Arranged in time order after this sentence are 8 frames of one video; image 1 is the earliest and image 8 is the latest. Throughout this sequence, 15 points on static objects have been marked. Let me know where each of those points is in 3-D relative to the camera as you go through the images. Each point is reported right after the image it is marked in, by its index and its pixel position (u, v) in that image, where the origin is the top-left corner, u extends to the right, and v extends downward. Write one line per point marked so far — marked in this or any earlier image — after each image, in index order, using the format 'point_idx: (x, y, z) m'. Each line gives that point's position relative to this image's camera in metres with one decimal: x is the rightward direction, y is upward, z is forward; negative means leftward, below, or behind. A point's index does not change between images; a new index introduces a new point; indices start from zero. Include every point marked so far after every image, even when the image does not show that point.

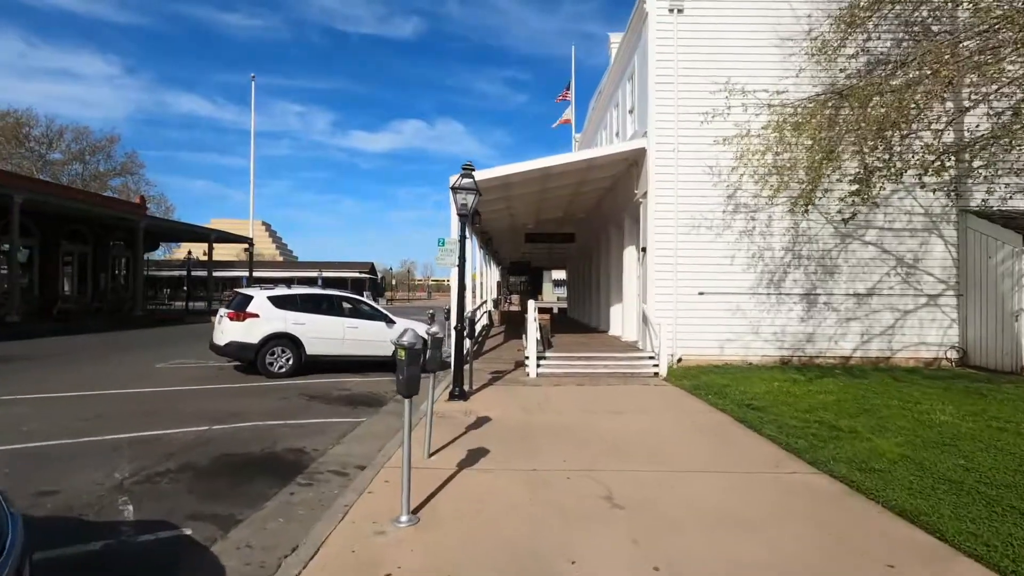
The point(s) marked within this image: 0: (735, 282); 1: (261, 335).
0: (+5.7, +0.2, +13.6) m
1: (-5.5, -1.0, +11.5) m
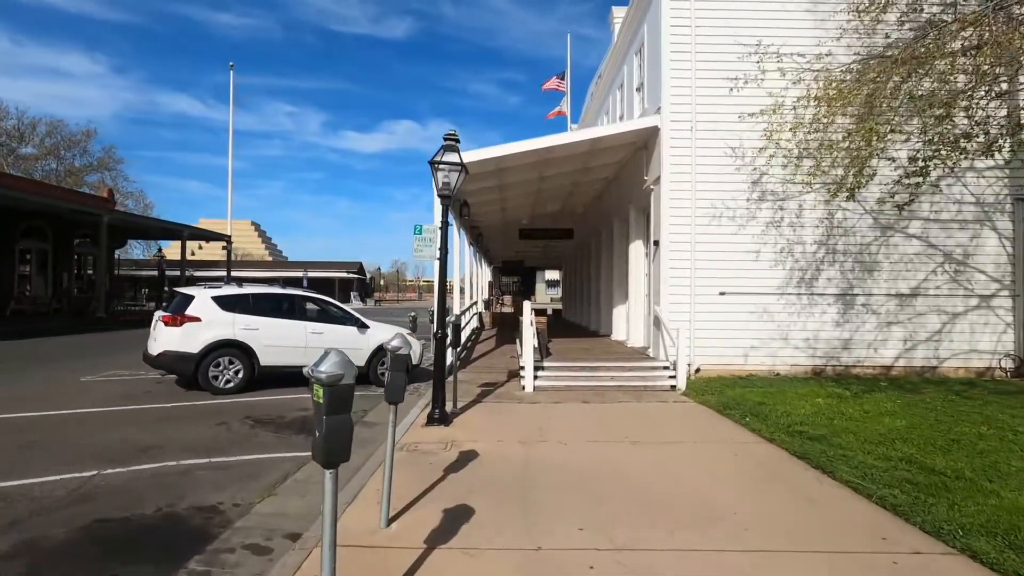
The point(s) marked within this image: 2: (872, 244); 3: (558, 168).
0: (+5.5, +0.2, +11.9) m
1: (-5.6, -1.0, +9.6) m
2: (+8.0, +1.0, +11.9) m
3: (+1.3, +3.4, +14.9) m
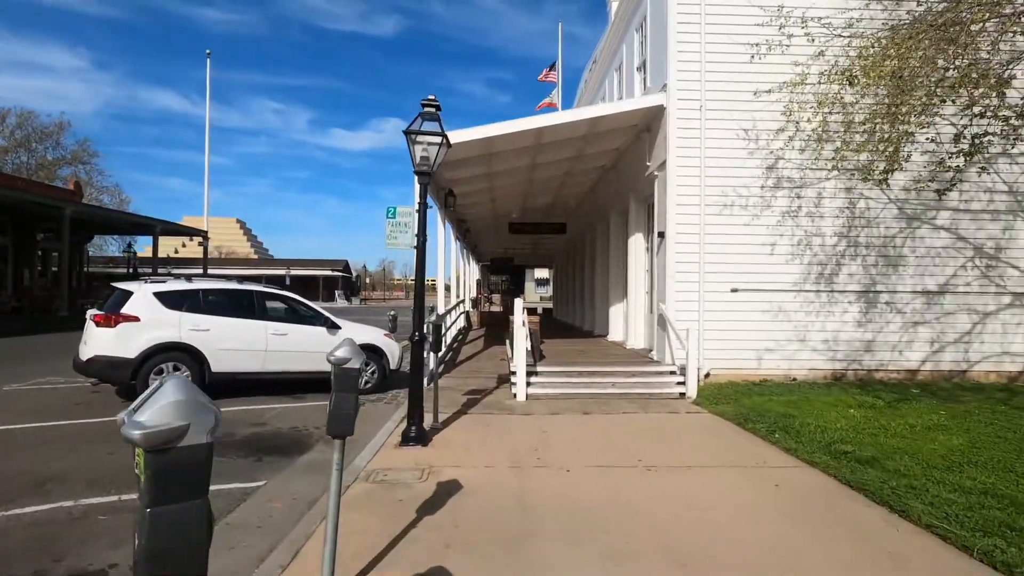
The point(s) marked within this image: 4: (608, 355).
0: (+5.3, +0.2, +10.8) m
1: (-5.7, -0.9, +8.2) m
2: (+7.8, +1.0, +10.8) m
3: (+1.0, +3.4, +13.7) m
4: (+2.2, -1.5, +12.1) m
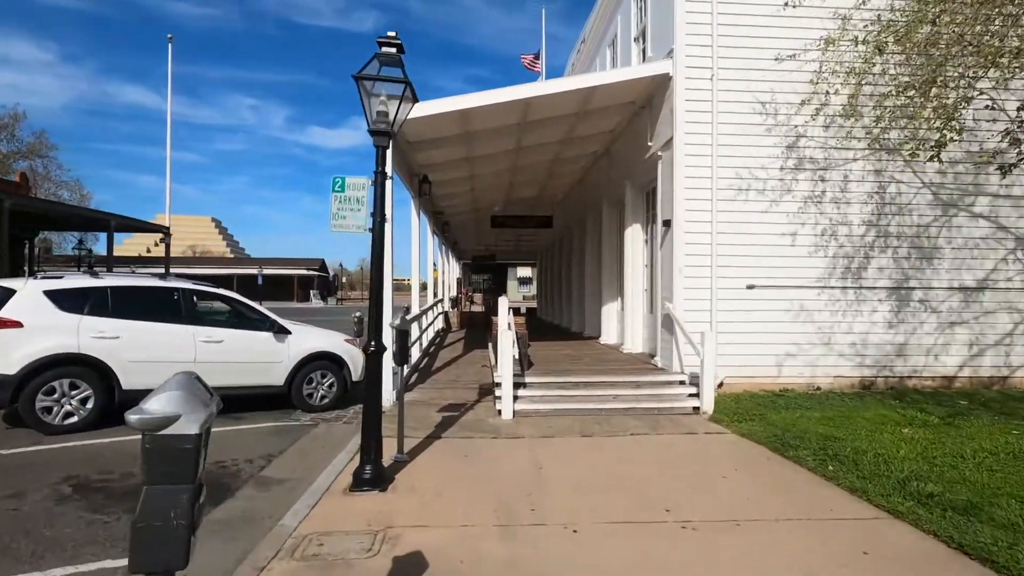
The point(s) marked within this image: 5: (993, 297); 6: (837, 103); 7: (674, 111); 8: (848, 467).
0: (+5.1, +0.3, +9.4) m
1: (-5.9, -0.9, +6.5) m
2: (+7.5, +1.1, +9.6) m
3: (+0.6, +3.5, +12.2) m
4: (+1.9, -1.5, +10.7) m
5: (+8.7, -0.2, +9.6) m
6: (+5.8, +3.3, +9.5) m
7: (+2.9, +3.1, +9.3) m
8: (+3.5, -1.8, +5.5) m
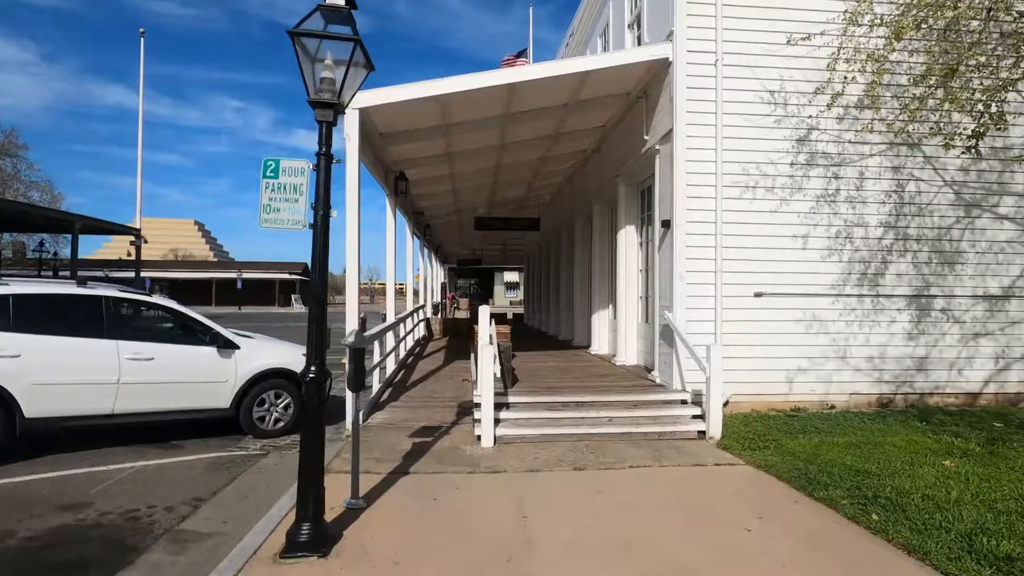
0: (+4.8, +0.2, +8.5) m
1: (-6.1, -1.0, +5.3) m
2: (+7.3, +1.0, +8.7) m
3: (+0.3, +3.4, +11.2) m
4: (+1.6, -1.6, +9.7) m
5: (+8.4, -0.3, +8.8) m
6: (+5.5, +3.2, +8.6) m
7: (+2.6, +3.0, +8.4) m
8: (+3.3, -1.9, +4.5) m
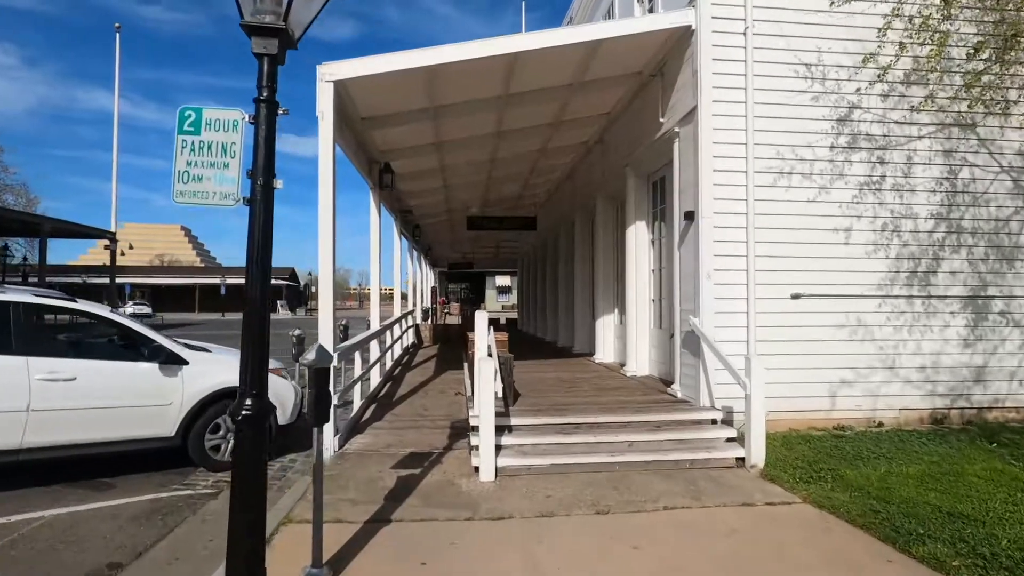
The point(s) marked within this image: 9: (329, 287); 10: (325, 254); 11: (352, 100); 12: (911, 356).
0: (+4.8, +0.2, +7.4) m
1: (-6.1, -1.0, +4.1) m
2: (+7.3, +1.0, +7.7) m
3: (+0.2, +3.3, +10.1) m
4: (+1.6, -1.6, +8.6) m
5: (+8.4, -0.3, +7.8) m
6: (+5.5, +3.2, +7.6) m
7: (+2.6, +3.0, +7.3) m
8: (+3.4, -1.9, +3.4) m
9: (-2.4, 0.0, +6.9) m
10: (-2.4, +0.4, +6.9) m
11: (-2.4, +2.8, +8.0) m
12: (+5.6, -1.0, +7.5) m
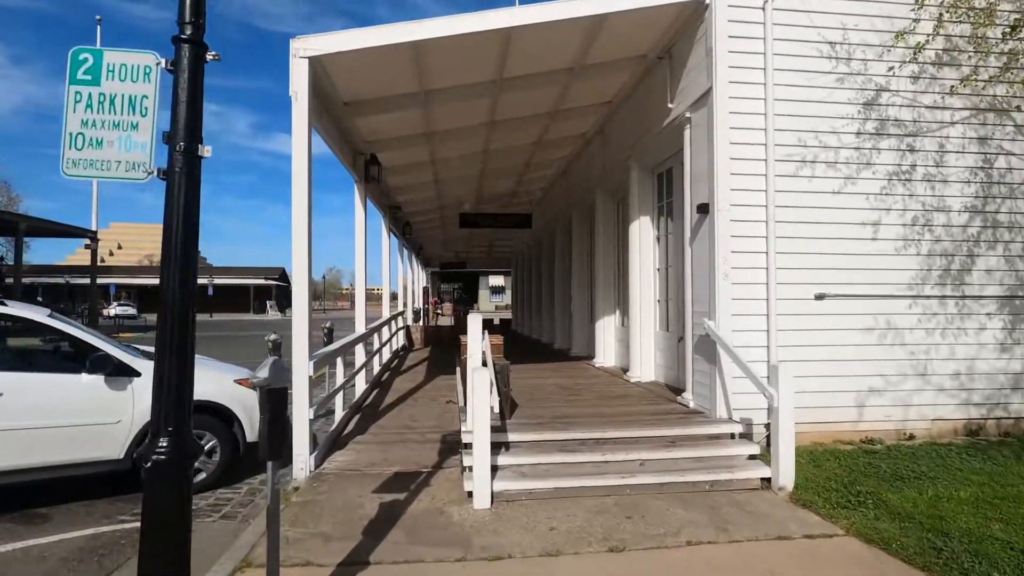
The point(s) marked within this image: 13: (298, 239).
0: (+4.7, +0.2, +6.8) m
1: (-6.1, -1.0, +3.3) m
2: (+7.2, +1.0, +7.1) m
3: (+0.1, +3.3, +9.4) m
4: (+1.5, -1.6, +7.9) m
5: (+8.4, -0.3, +7.2) m
6: (+5.4, +3.2, +6.9) m
7: (+2.5, +3.0, +6.7) m
8: (+3.4, -1.9, +2.8) m
9: (-2.4, 0.0, +6.2) m
10: (-2.5, +0.4, +6.2) m
11: (-2.5, +2.8, +7.3) m
12: (+5.6, -1.0, +6.9) m
13: (-2.5, +0.6, +6.2) m
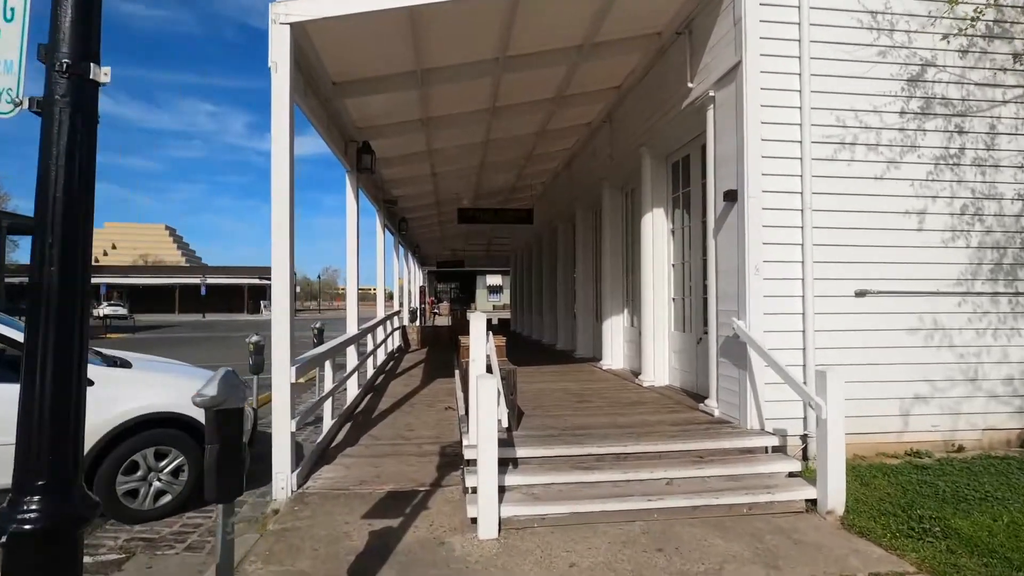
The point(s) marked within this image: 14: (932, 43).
0: (+4.8, +0.2, +6.1) m
1: (-6.0, -1.0, +2.6) m
2: (+7.3, +1.1, +6.5) m
3: (+0.2, +3.3, +8.7) m
4: (+1.6, -1.6, +7.2) m
5: (+8.4, -0.2, +6.6) m
6: (+5.5, +3.2, +6.3) m
7: (+2.6, +3.0, +6.0) m
8: (+3.5, -1.9, +2.1) m
9: (-2.3, +0.1, +5.5) m
10: (-2.4, +0.5, +5.5) m
11: (-2.4, +2.9, +6.6) m
12: (+5.7, -0.9, +6.2) m
13: (-2.4, +0.6, +5.5) m
14: (+4.9, +2.9, +6.2) m
